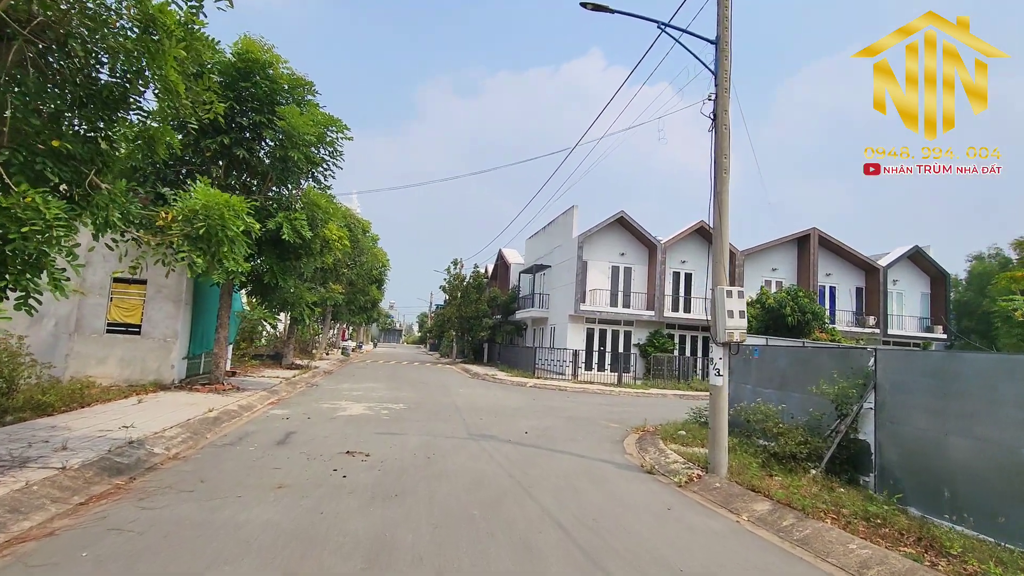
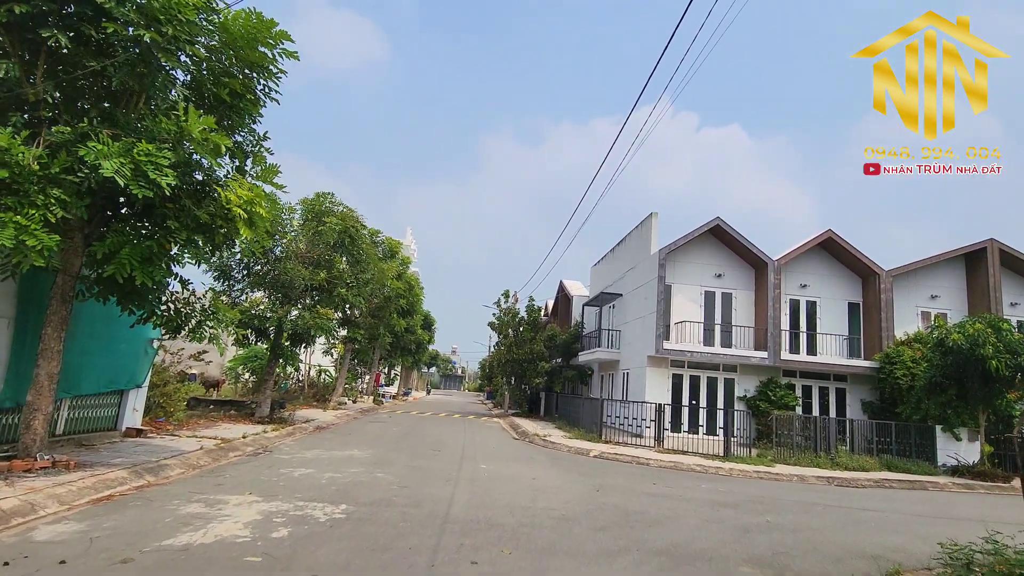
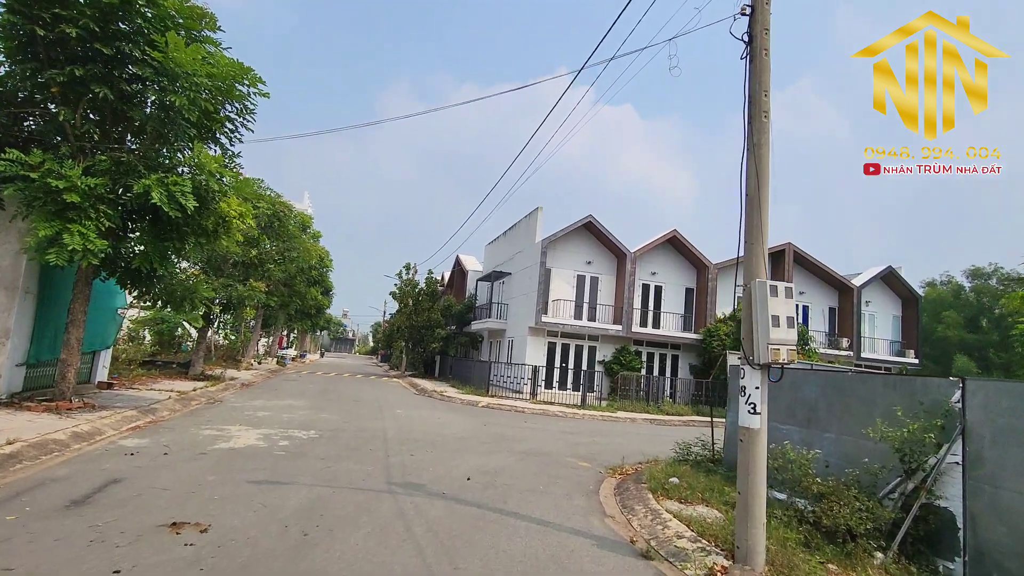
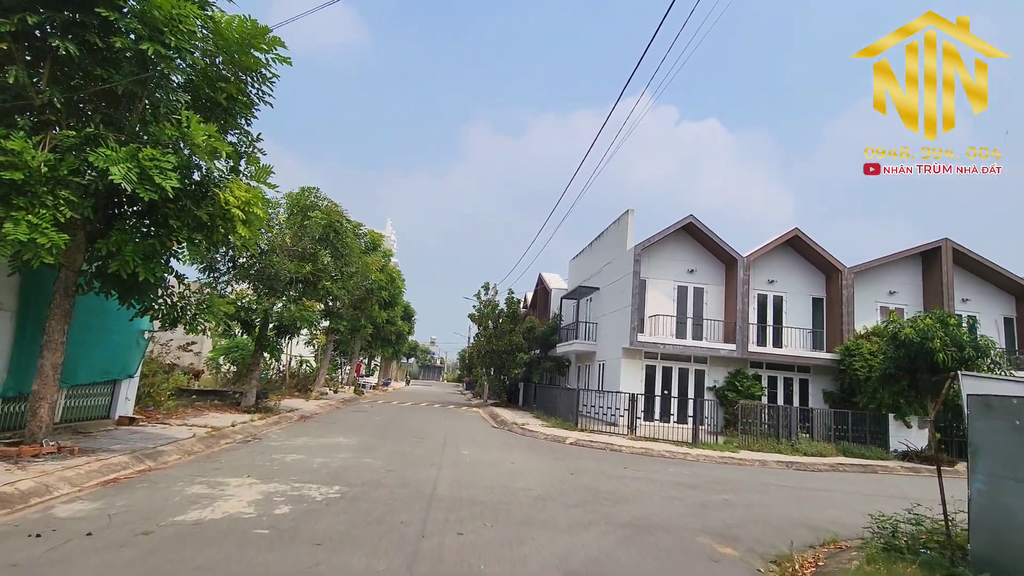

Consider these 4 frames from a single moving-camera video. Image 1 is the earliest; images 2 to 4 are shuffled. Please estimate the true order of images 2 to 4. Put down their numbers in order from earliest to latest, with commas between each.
3, 4, 2
